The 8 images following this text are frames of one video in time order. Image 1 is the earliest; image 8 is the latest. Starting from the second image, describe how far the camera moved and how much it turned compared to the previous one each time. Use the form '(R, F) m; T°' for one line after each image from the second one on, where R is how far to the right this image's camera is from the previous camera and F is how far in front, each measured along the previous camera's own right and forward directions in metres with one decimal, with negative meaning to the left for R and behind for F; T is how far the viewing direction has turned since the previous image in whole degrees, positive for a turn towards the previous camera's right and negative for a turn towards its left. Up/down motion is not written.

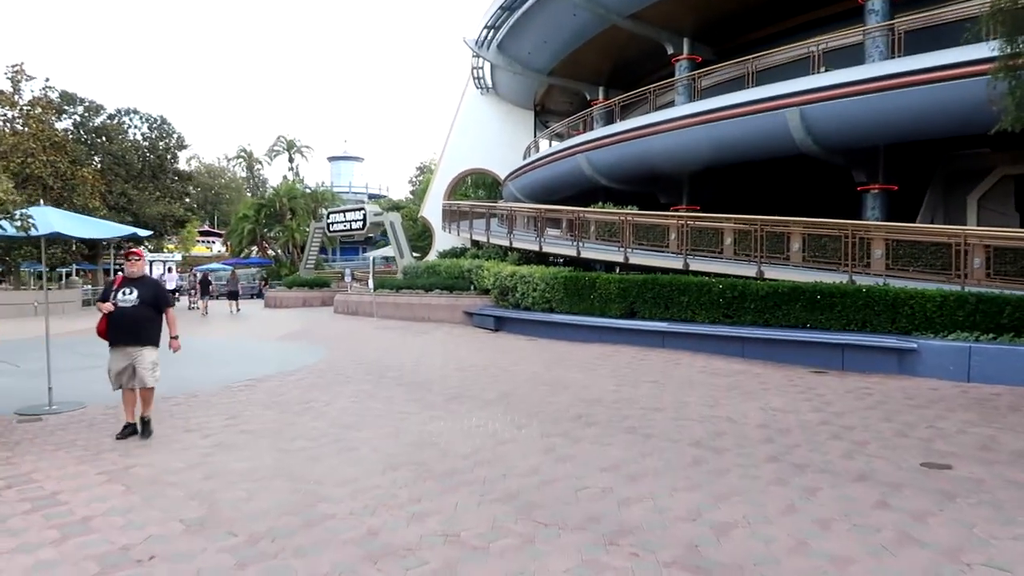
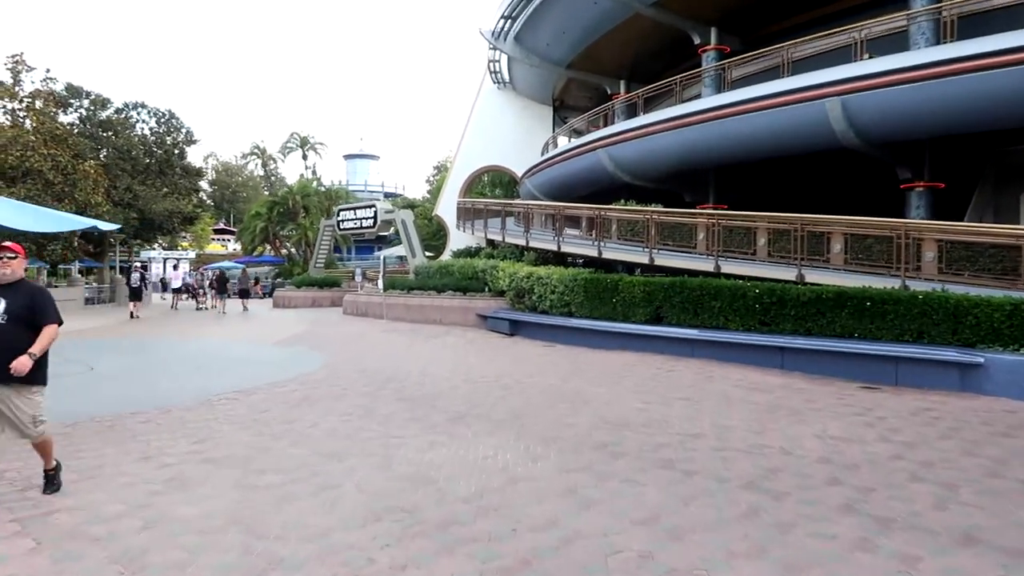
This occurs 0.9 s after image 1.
(0.0, +1.0) m; -1°
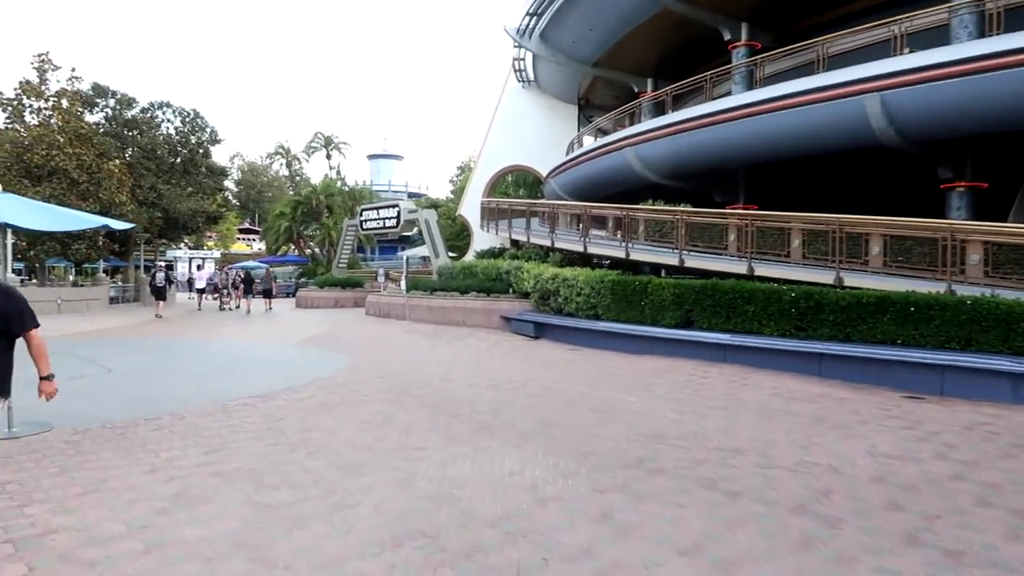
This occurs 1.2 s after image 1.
(0.0, +0.4) m; -2°
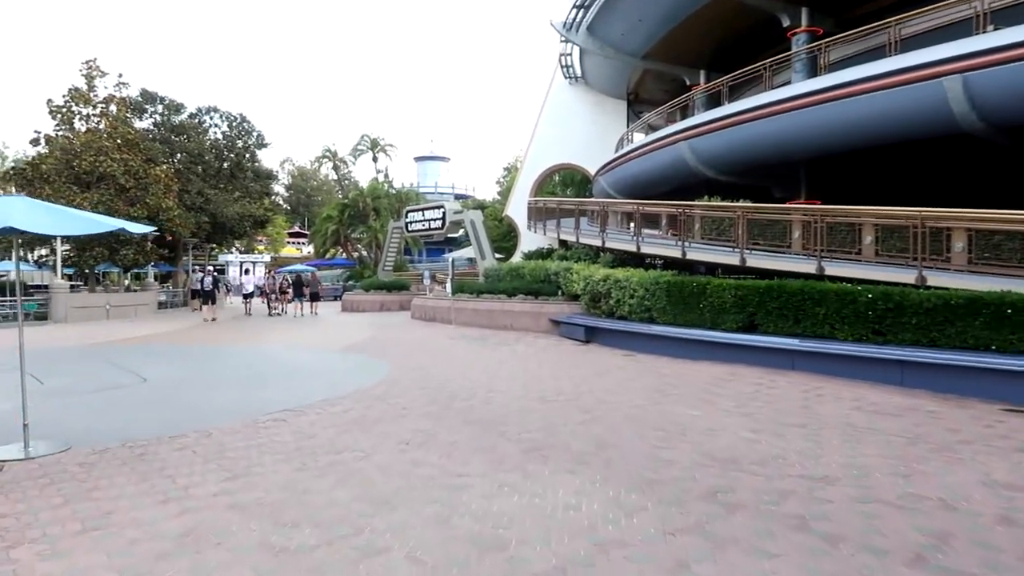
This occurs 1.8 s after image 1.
(0.0, +0.7) m; -4°
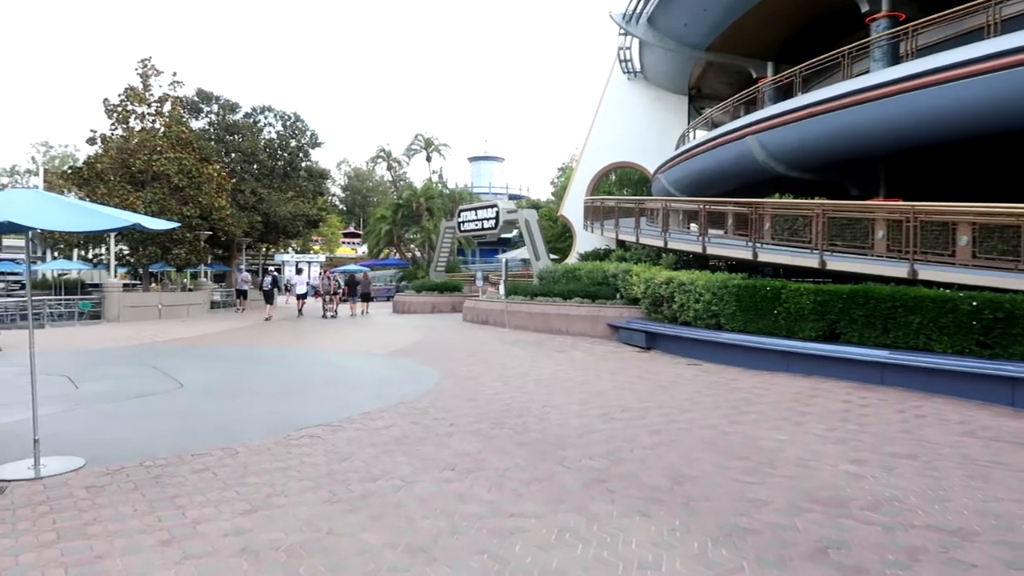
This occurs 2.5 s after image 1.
(-0.1, +0.8) m; -4°
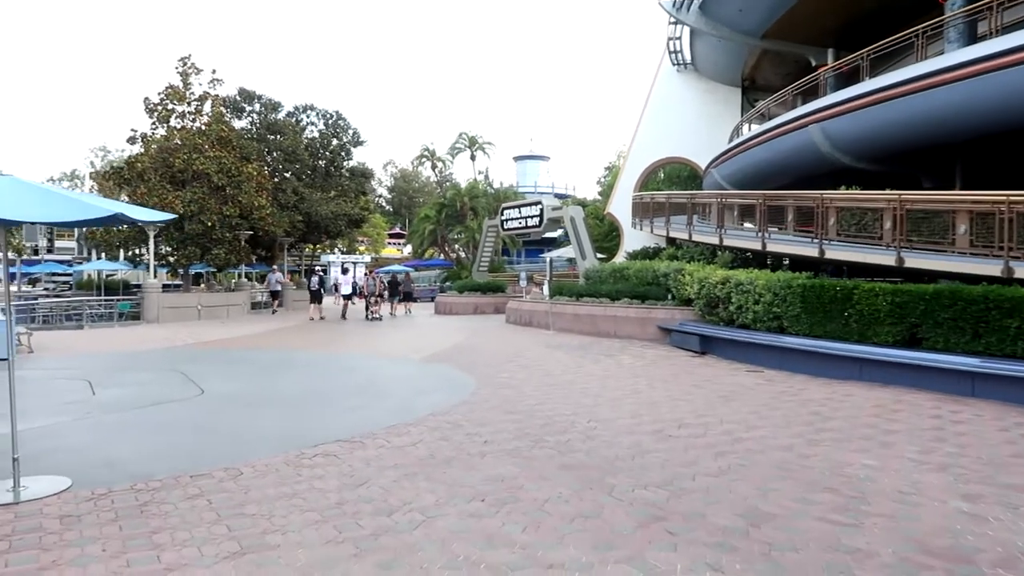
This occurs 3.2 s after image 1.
(0.0, +0.8) m; -3°
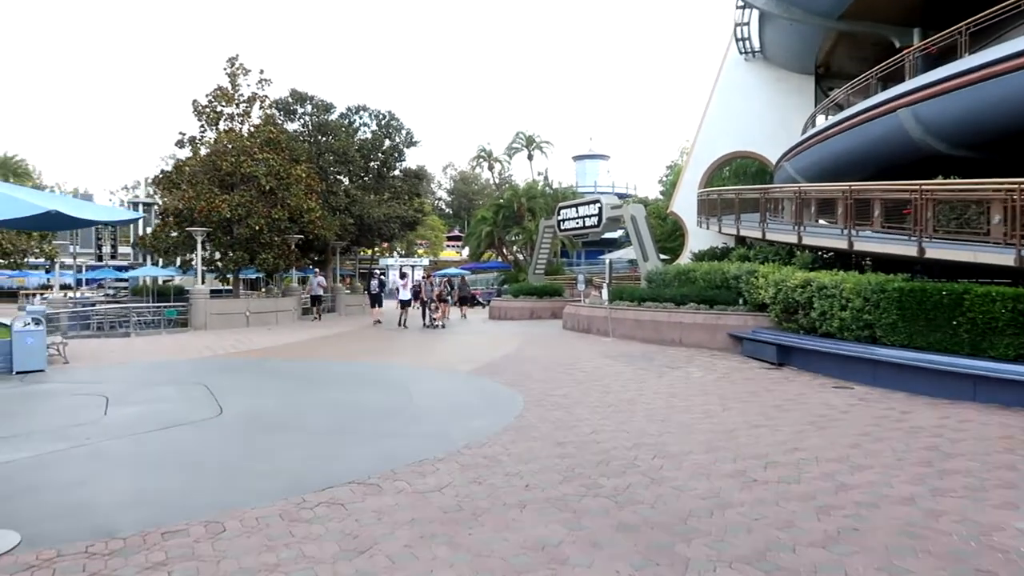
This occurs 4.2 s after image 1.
(+0.1, +1.1) m; -4°
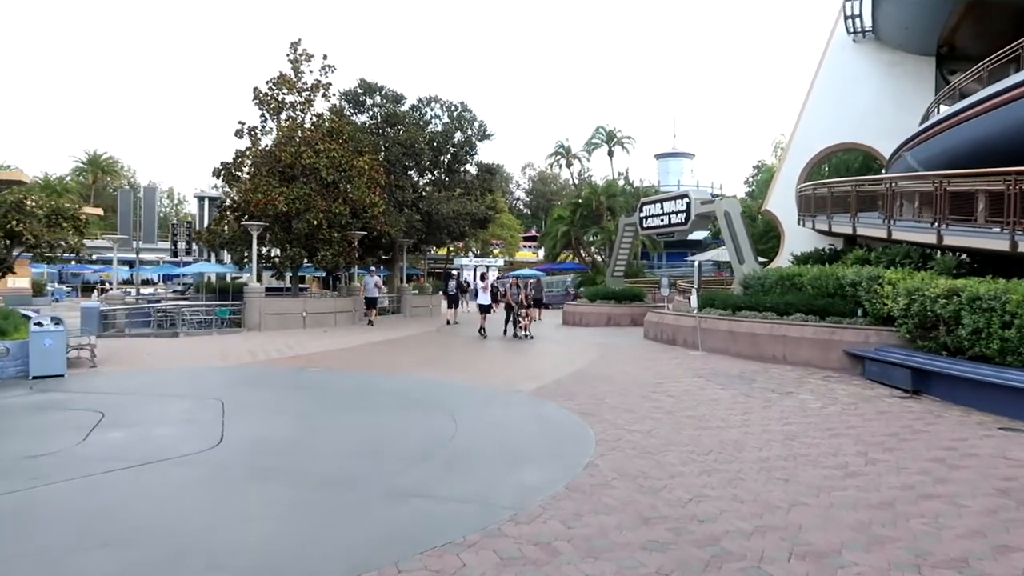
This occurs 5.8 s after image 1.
(+0.1, +1.8) m; -6°
